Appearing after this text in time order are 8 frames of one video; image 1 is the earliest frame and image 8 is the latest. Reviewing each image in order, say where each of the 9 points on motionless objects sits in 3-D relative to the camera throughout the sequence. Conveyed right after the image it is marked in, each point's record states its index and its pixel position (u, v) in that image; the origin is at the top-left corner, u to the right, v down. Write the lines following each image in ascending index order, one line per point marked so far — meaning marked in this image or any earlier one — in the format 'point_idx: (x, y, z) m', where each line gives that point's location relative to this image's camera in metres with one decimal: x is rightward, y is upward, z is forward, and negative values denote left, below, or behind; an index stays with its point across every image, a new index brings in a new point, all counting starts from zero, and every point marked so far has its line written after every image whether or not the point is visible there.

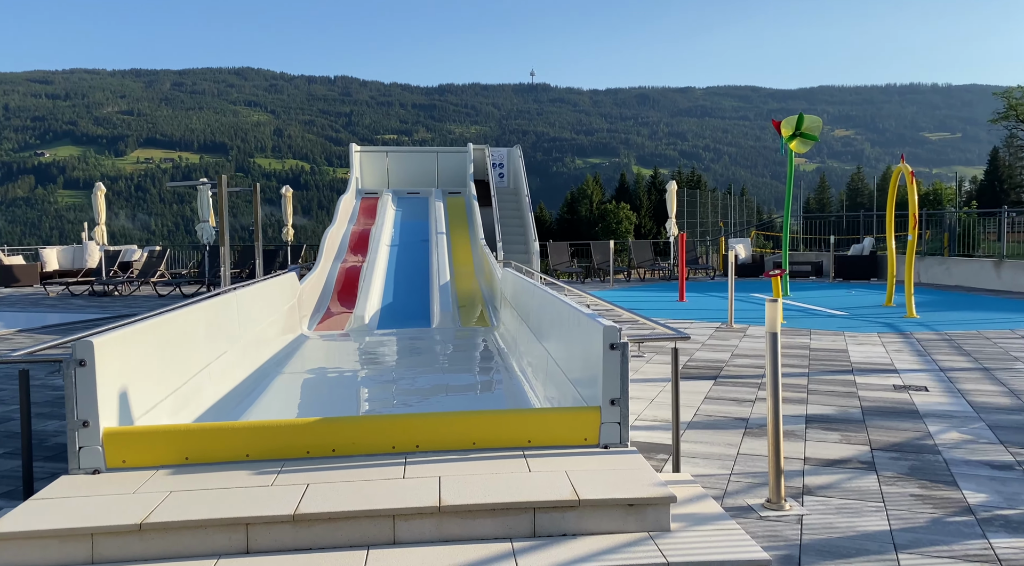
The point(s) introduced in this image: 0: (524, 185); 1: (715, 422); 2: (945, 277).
0: (+0.3, +2.2, +18.4) m
1: (+1.5, -1.0, +6.1) m
2: (+10.2, +0.1, +19.9) m
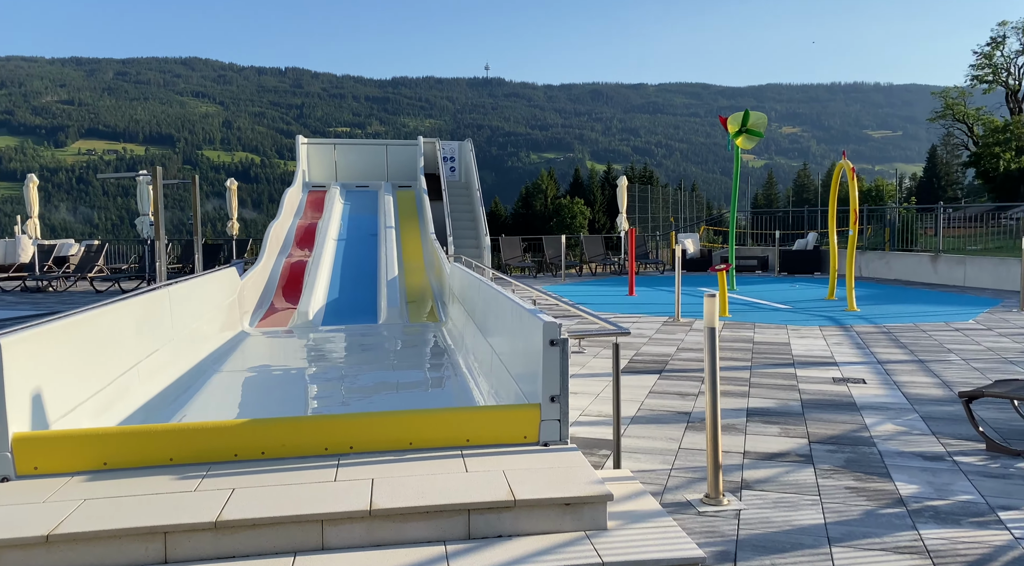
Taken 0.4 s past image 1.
0: (-0.8, +2.3, +18.3) m
1: (+1.1, -1.0, +6.2) m
2: (+9.0, +0.3, +20.4) m
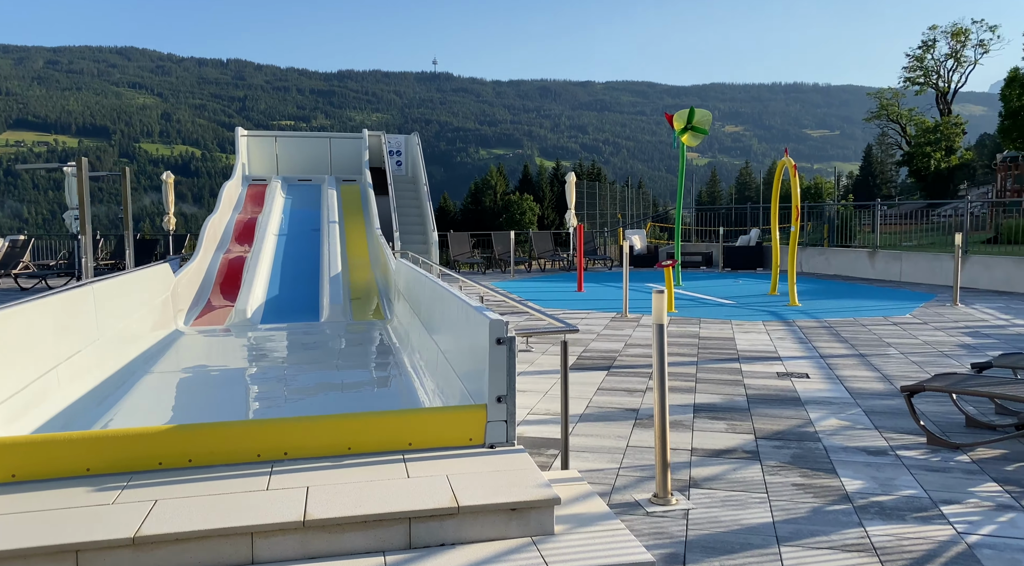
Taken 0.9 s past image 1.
0: (-2.0, +2.4, +18.1) m
1: (+0.7, -1.0, +6.1) m
2: (+7.7, +0.4, +20.8) m
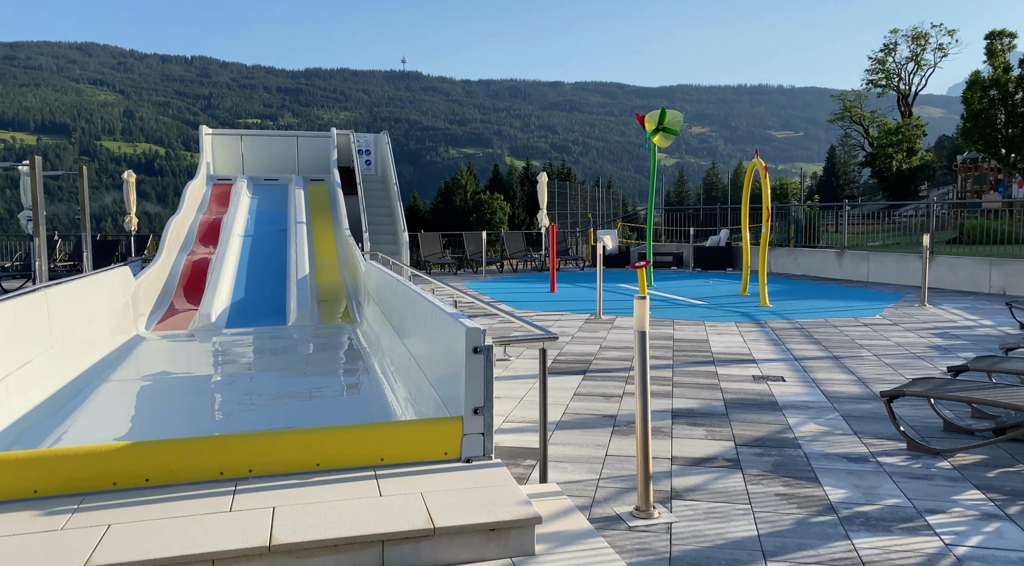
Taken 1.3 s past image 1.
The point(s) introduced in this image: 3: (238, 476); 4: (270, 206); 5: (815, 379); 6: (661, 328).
0: (-2.6, +2.4, +17.9) m
1: (+0.5, -1.0, +6.0) m
2: (+7.0, +0.4, +20.9) m
3: (-1.2, -0.8, +3.5) m
4: (-4.4, +1.4, +15.1) m
5: (+2.8, -0.9, +7.6) m
6: (+1.9, -0.6, +10.9) m
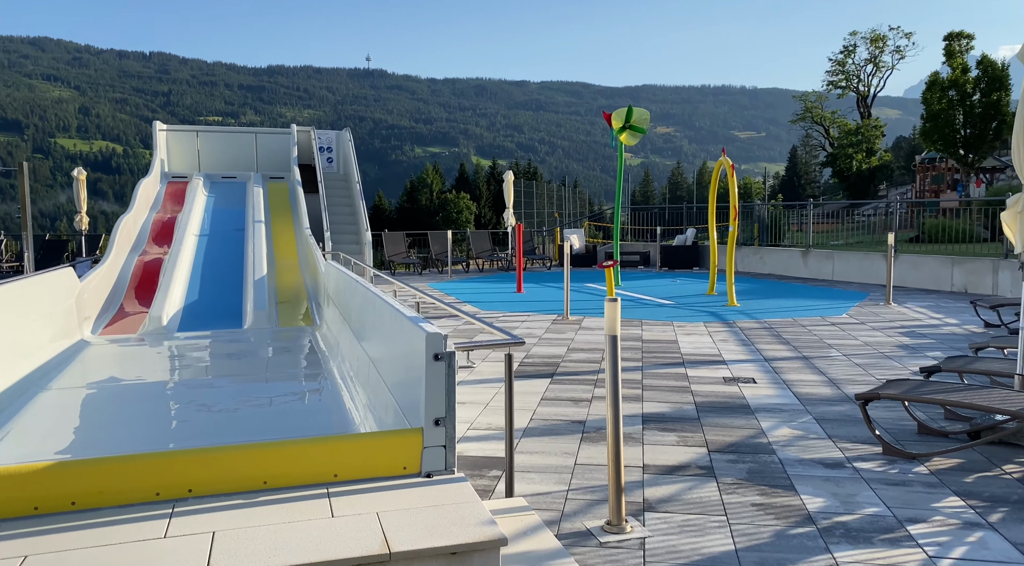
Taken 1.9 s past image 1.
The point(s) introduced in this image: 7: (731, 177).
0: (-3.3, +2.4, +17.5) m
1: (+0.3, -1.0, +5.7) m
2: (+6.1, +0.4, +20.9) m
3: (-1.3, -0.8, +3.2) m
4: (-5.0, +1.4, +14.7) m
5: (+2.4, -0.9, +7.5) m
6: (+1.5, -0.6, +10.7) m
7: (+3.7, +1.8, +14.2) m
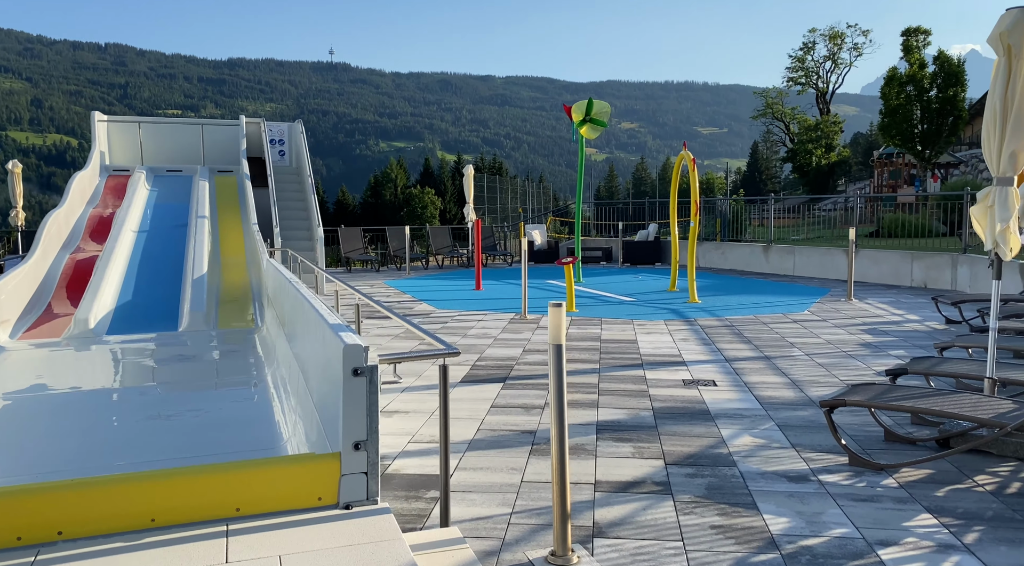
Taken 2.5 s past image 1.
0: (-4.2, +2.4, +16.9) m
1: (-0.1, -1.0, +5.4) m
2: (+5.1, +0.5, +20.7) m
3: (-1.5, -0.9, +2.8) m
4: (-5.7, +1.4, +14.1) m
5: (+2.0, -0.9, +7.2) m
6: (+0.9, -0.6, +10.4) m
7: (+3.0, +1.9, +14.0) m
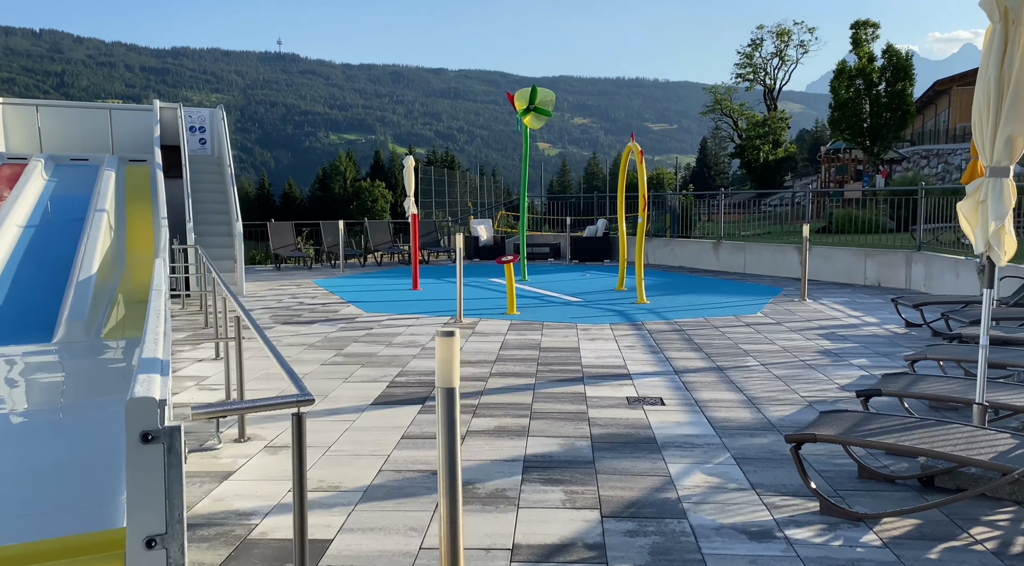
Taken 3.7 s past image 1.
0: (-5.3, +2.4, +15.7) m
1: (-0.6, -1.0, +4.4) m
2: (+3.8, +0.6, +20.0) m
3: (-1.9, -0.9, +1.8) m
4: (-6.7, +1.4, +12.8) m
5: (+1.4, -0.9, +6.3) m
6: (+0.2, -0.6, +9.5) m
7: (+2.0, +1.9, +13.2) m
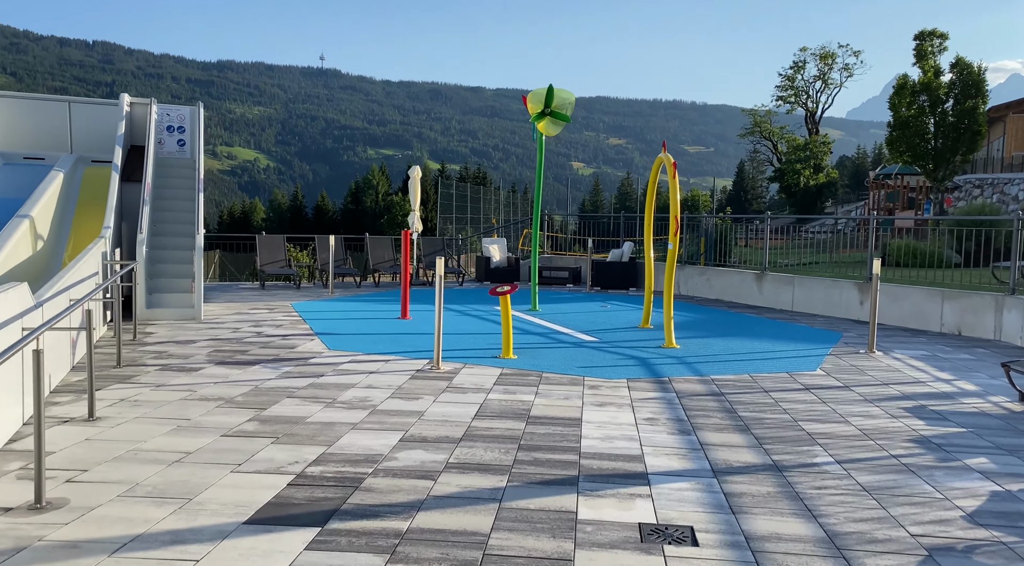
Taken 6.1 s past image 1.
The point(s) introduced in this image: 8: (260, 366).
0: (-5.1, +2.1, +13.7) m
1: (-0.9, -1.3, +2.2) m
2: (+4.1, -0.1, +17.7) m
3: (-2.3, -1.1, -0.4) m
4: (-6.6, +1.2, +10.8) m
5: (+1.2, -1.2, +4.1) m
6: (0.0, -0.9, +7.3) m
7: (+2.1, +1.4, +10.9) m
8: (-2.5, -0.8, +8.5) m
